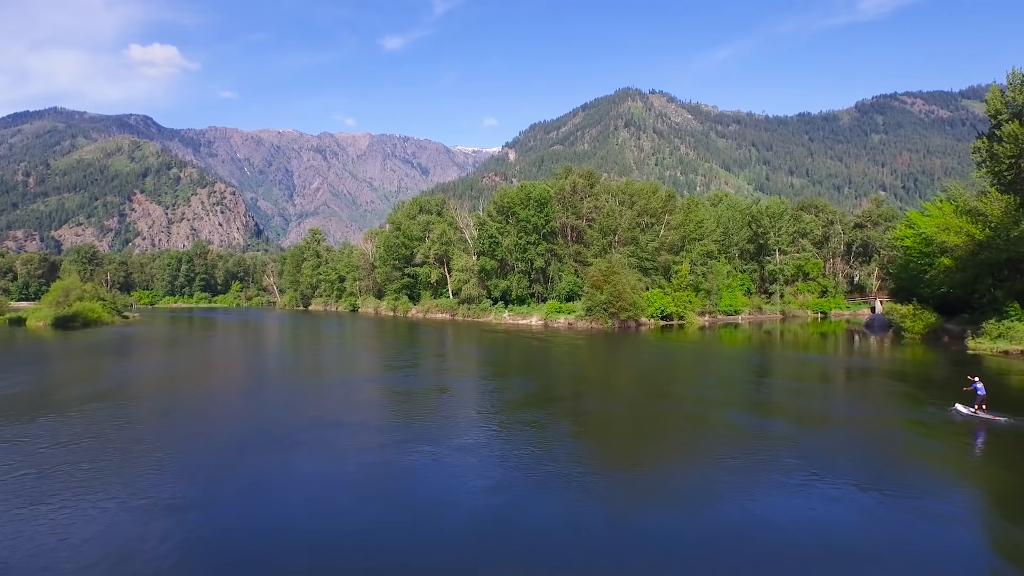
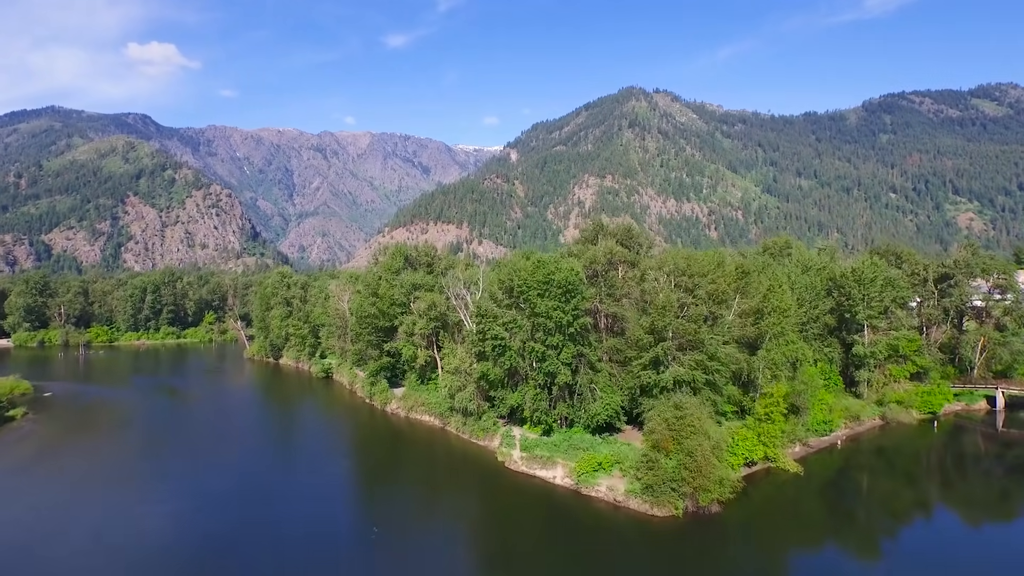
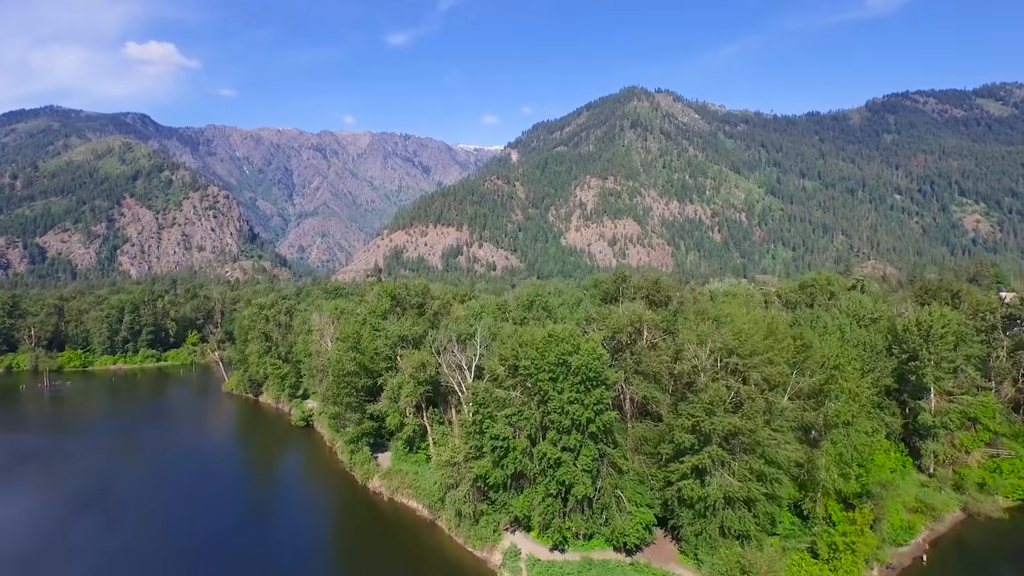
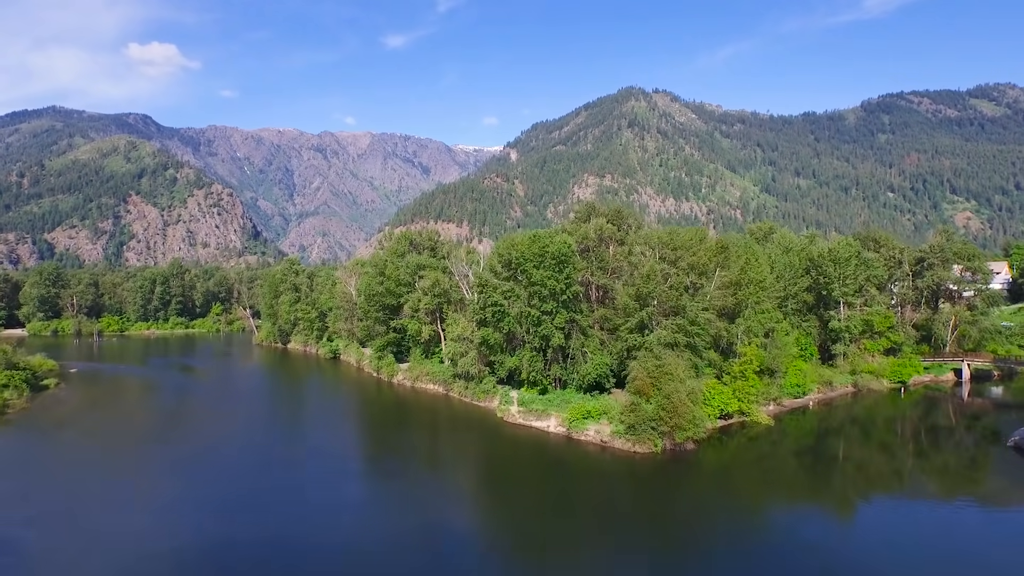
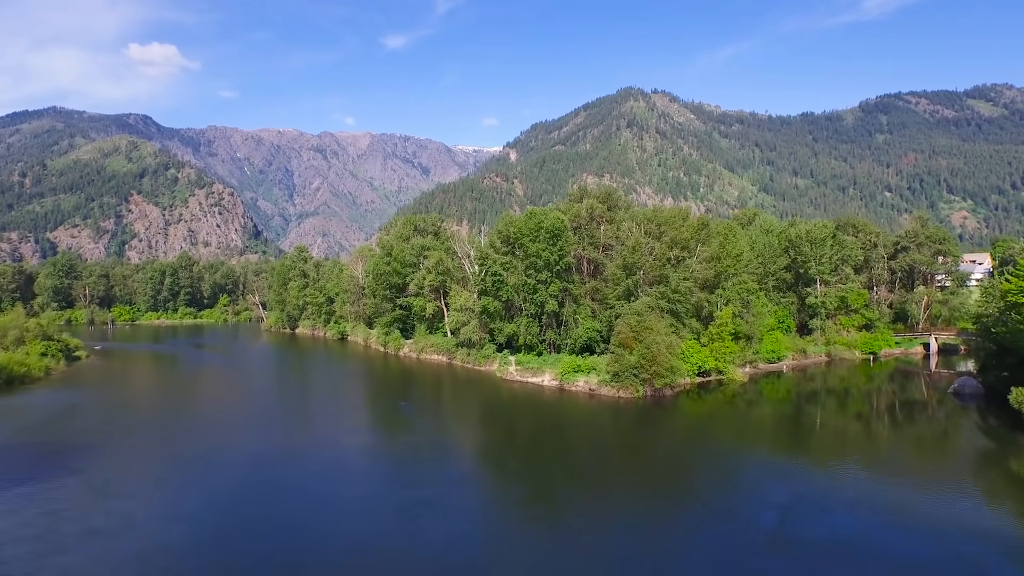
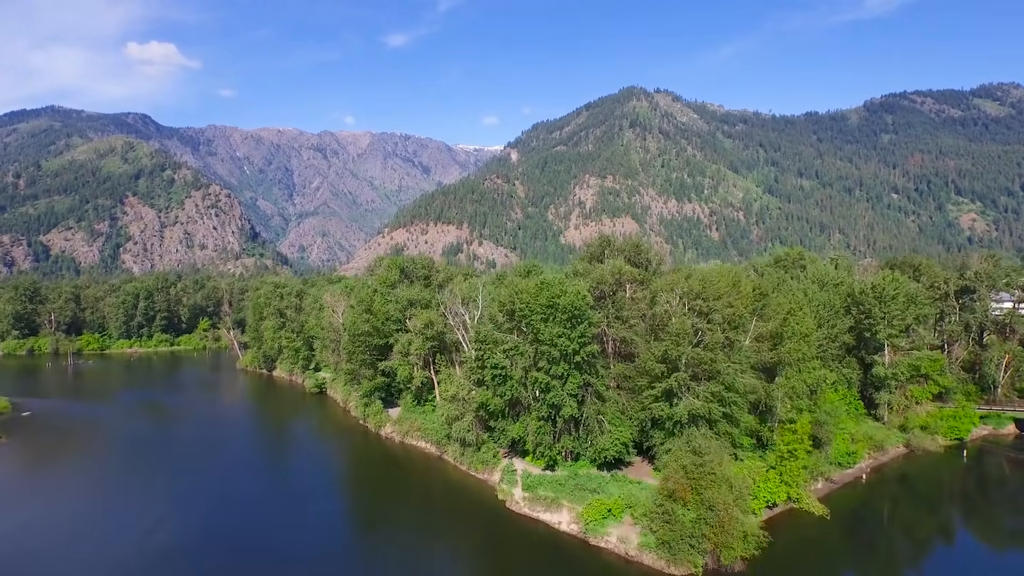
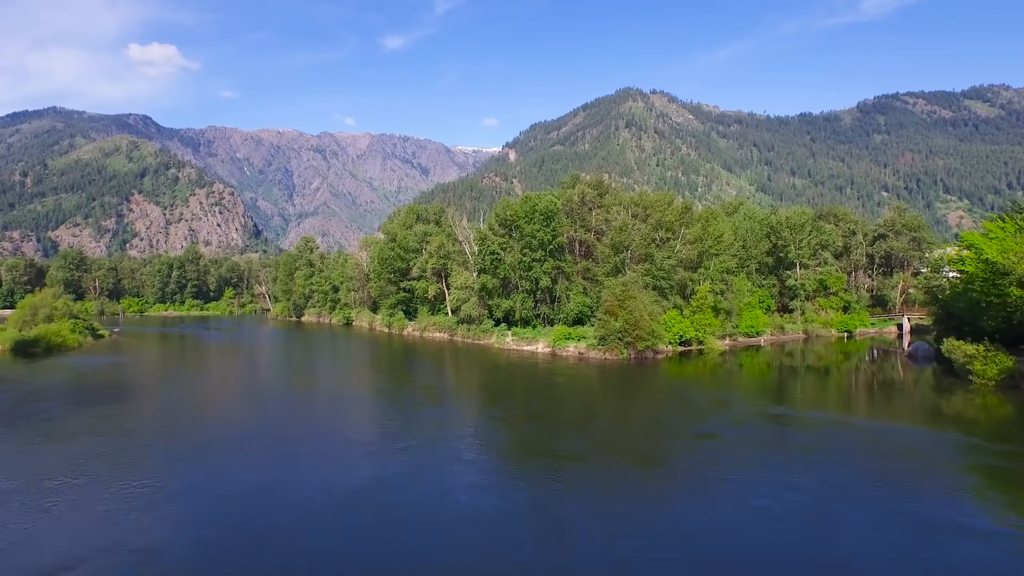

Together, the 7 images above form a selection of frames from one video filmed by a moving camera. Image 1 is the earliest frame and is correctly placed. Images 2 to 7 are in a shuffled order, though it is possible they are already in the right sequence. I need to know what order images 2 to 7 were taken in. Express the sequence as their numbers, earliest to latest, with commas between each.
7, 5, 4, 2, 6, 3
